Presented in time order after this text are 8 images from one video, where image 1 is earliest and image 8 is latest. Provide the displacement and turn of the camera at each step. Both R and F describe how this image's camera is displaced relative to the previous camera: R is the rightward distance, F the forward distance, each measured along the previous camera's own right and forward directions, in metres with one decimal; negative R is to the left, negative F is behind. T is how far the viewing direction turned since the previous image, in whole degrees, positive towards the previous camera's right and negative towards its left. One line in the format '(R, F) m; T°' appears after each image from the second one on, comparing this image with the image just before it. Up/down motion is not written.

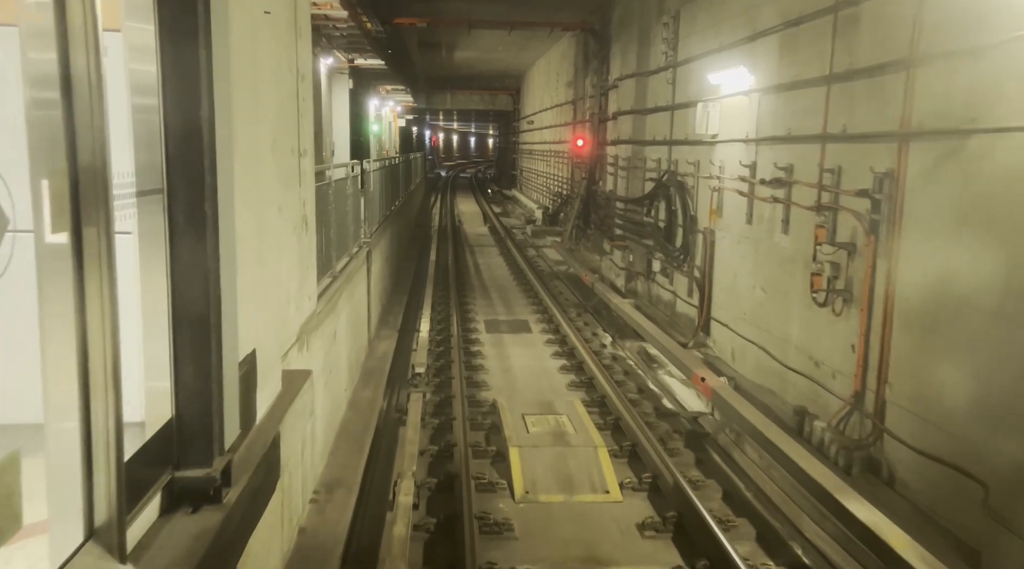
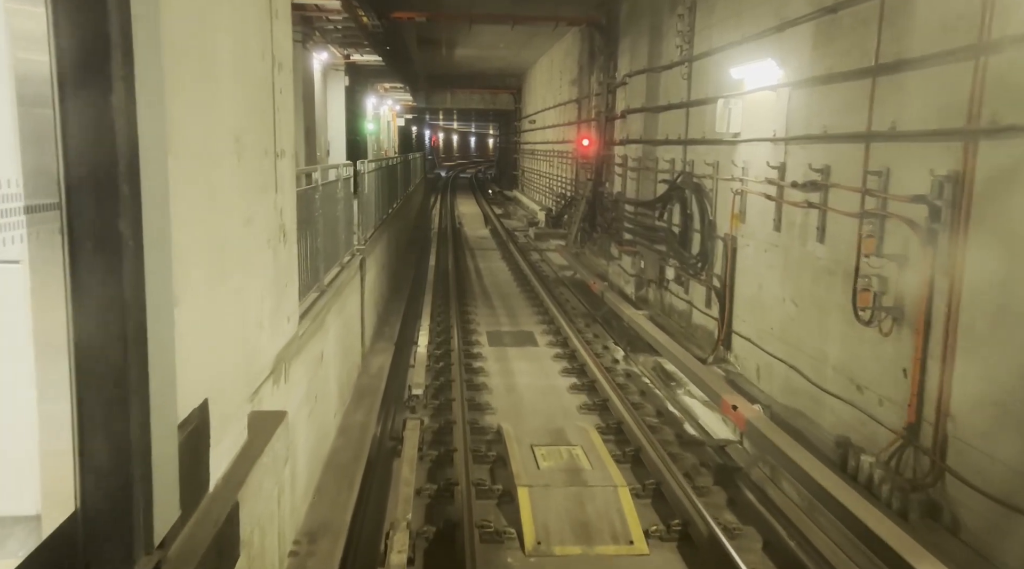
(0.0, +0.6) m; 0°
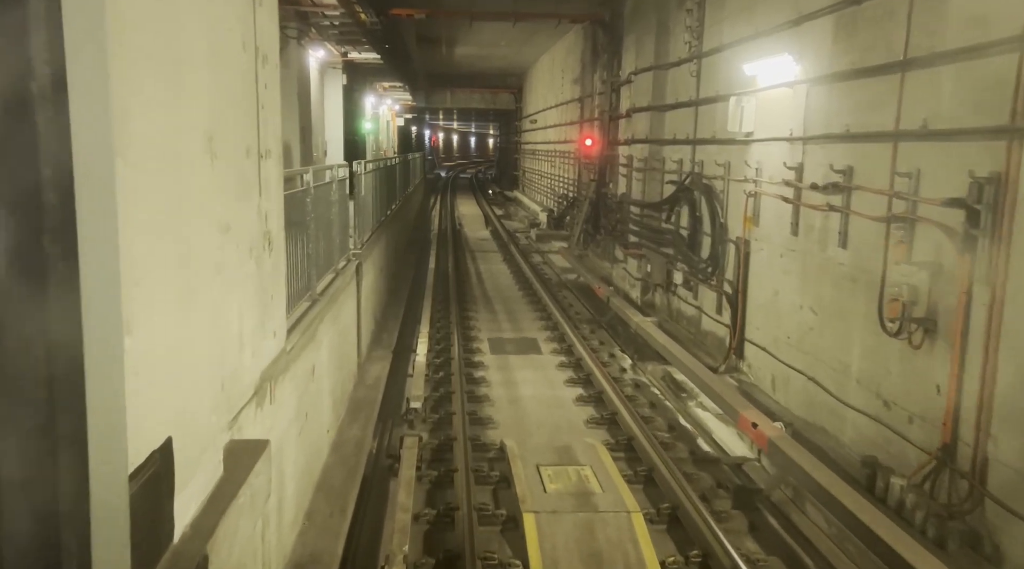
(0.0, +0.3) m; 0°
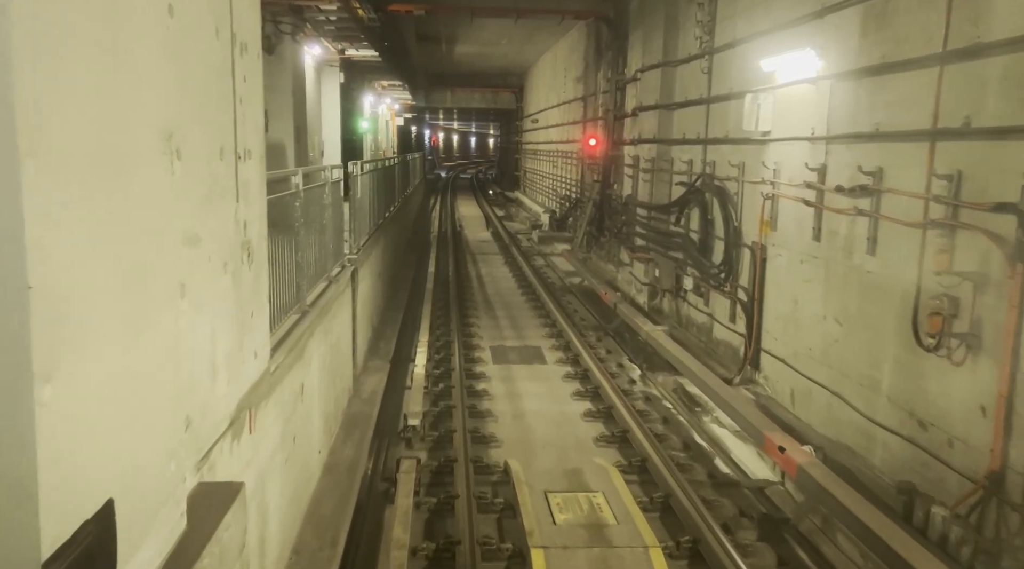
(0.0, +0.4) m; 0°
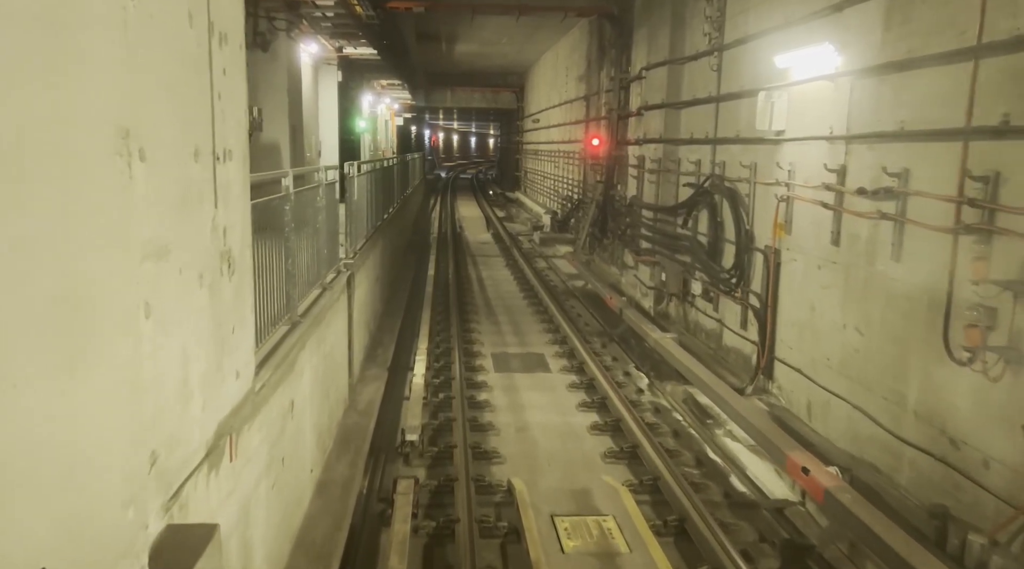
(0.0, +0.3) m; 0°
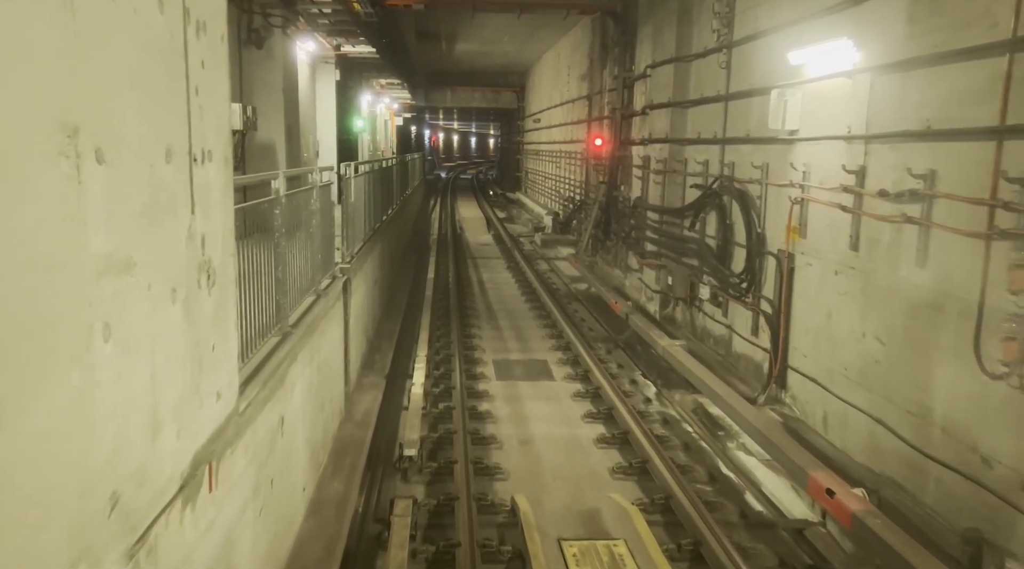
(0.0, +0.3) m; 0°
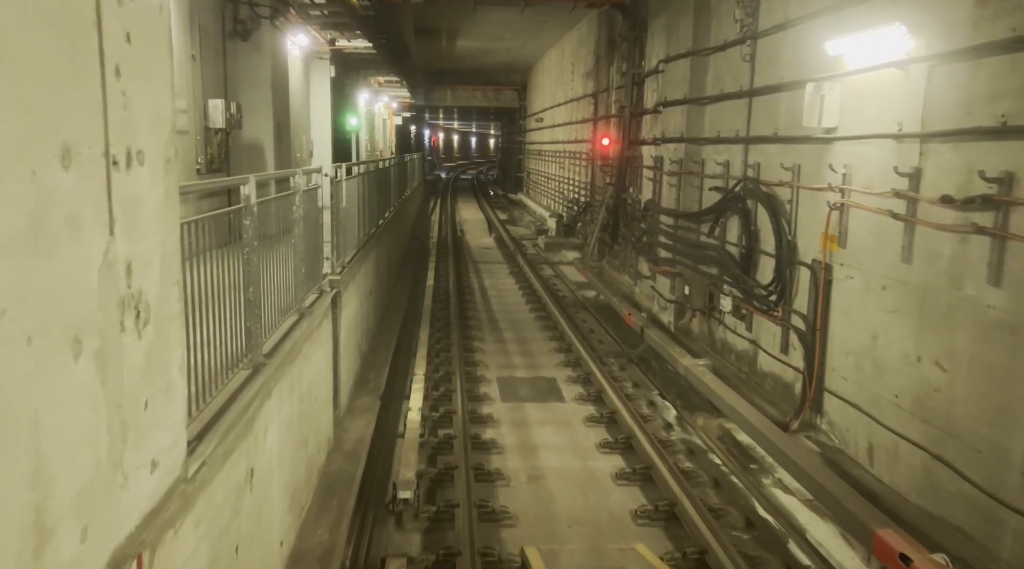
(0.0, +0.6) m; 0°
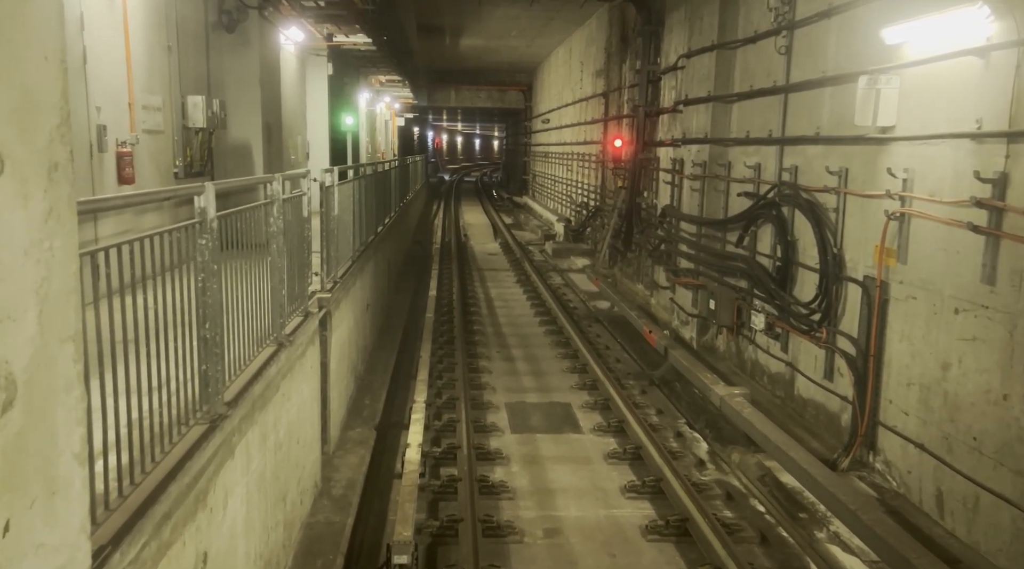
(-0.1, +0.7) m; 0°
